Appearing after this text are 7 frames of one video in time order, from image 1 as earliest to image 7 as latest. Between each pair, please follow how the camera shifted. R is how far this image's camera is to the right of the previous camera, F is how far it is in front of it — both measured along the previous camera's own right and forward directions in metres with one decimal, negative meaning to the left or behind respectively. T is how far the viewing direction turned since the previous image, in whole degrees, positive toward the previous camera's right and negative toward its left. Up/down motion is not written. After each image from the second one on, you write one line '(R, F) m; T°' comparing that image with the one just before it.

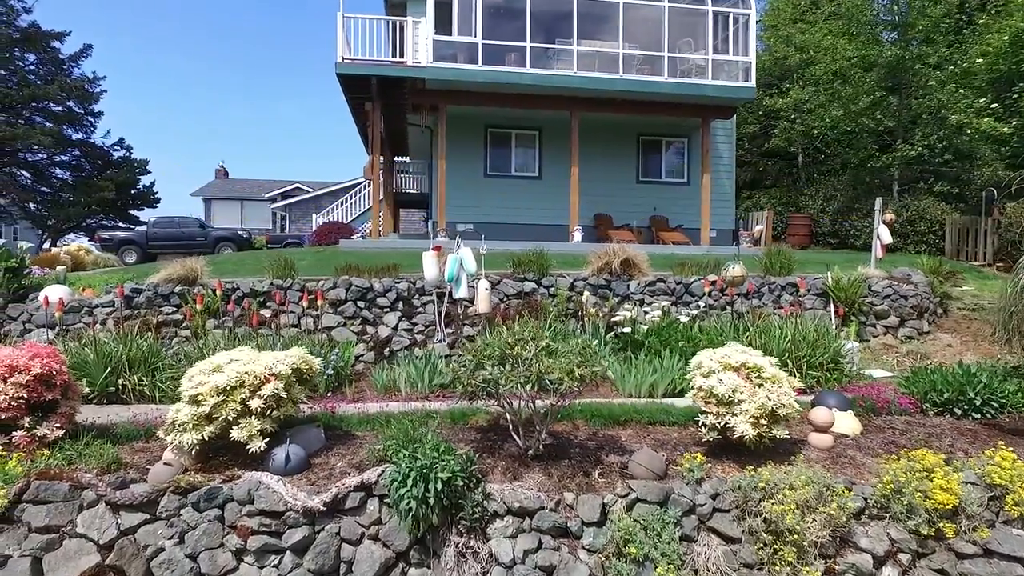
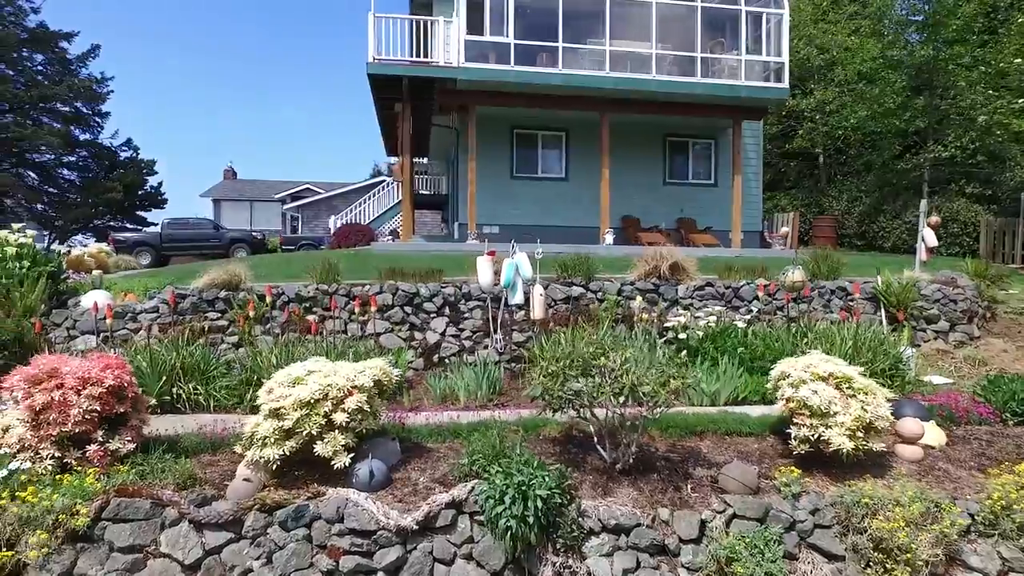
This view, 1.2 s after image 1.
(-0.6, +0.1) m; 0°
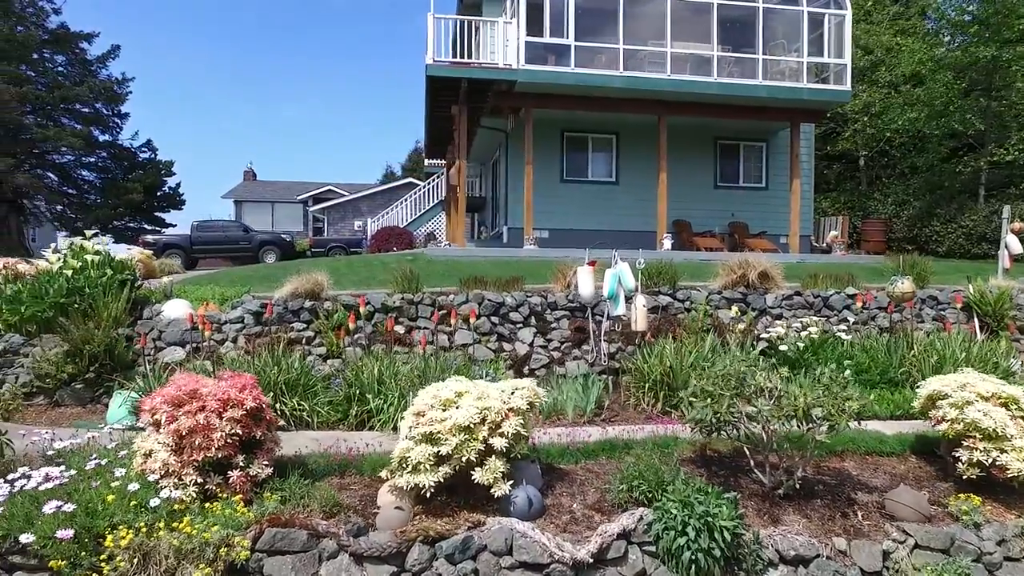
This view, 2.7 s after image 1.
(-1.1, +0.2) m; 0°
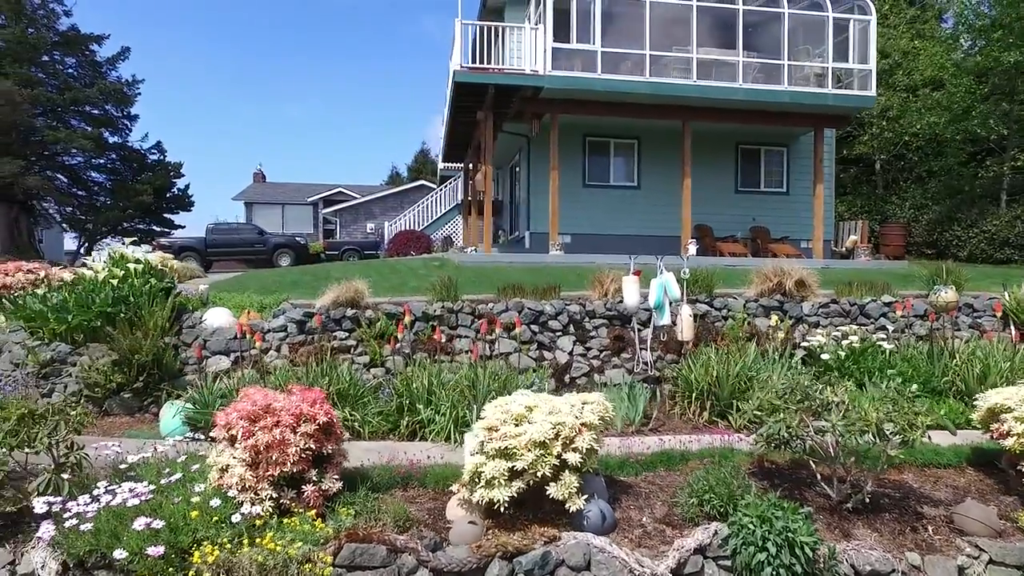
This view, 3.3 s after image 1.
(-0.5, 0.0) m; 0°
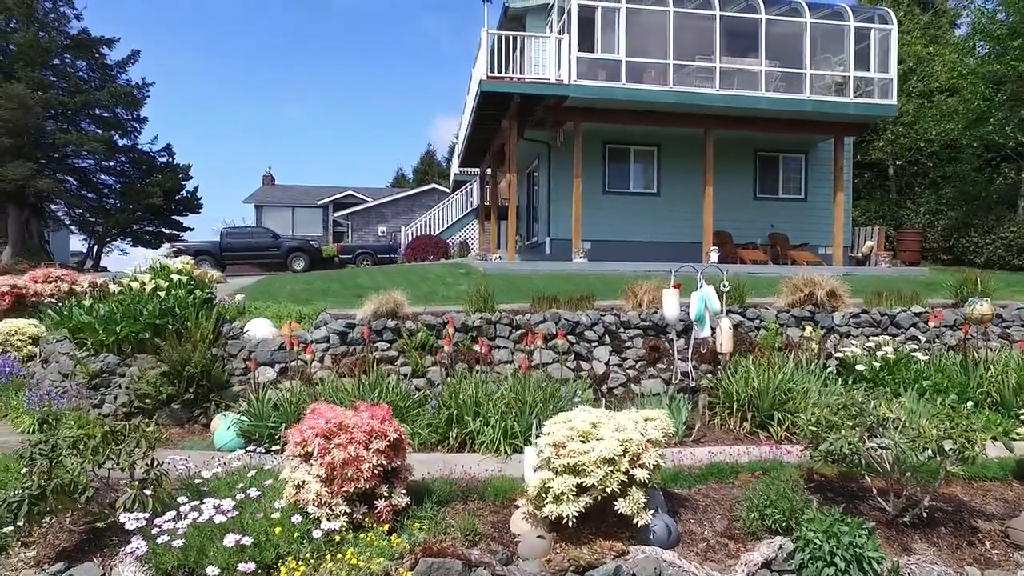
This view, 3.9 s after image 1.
(-0.5, -0.1) m; 0°
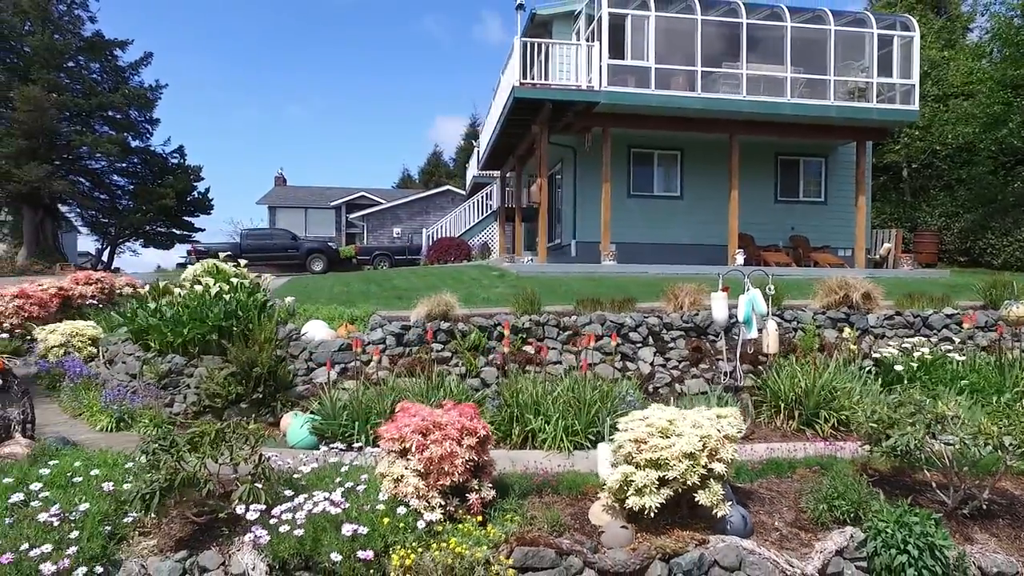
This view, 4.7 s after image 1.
(-0.6, -0.3) m; 0°
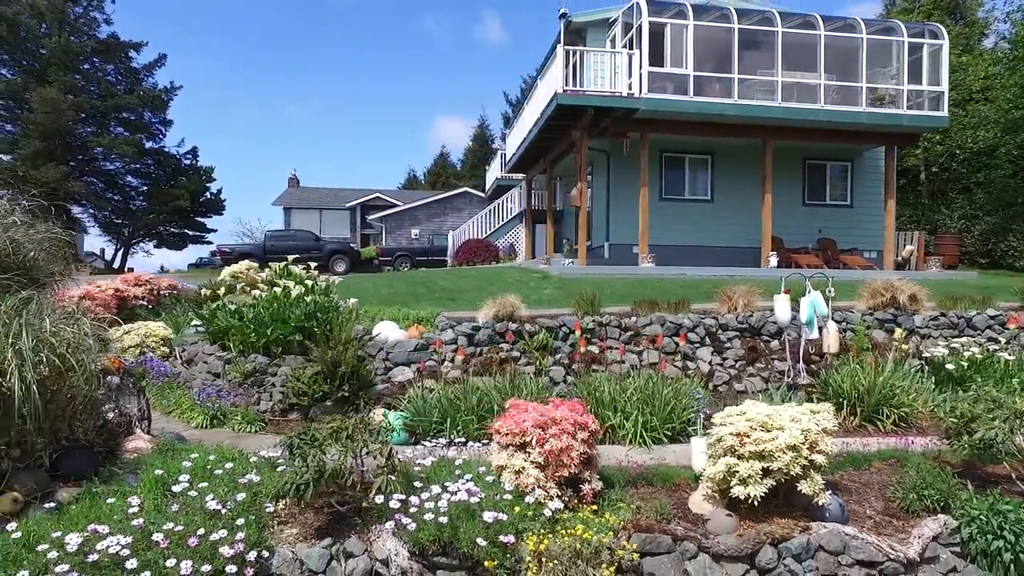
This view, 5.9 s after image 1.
(-0.9, -0.3) m; 0°
